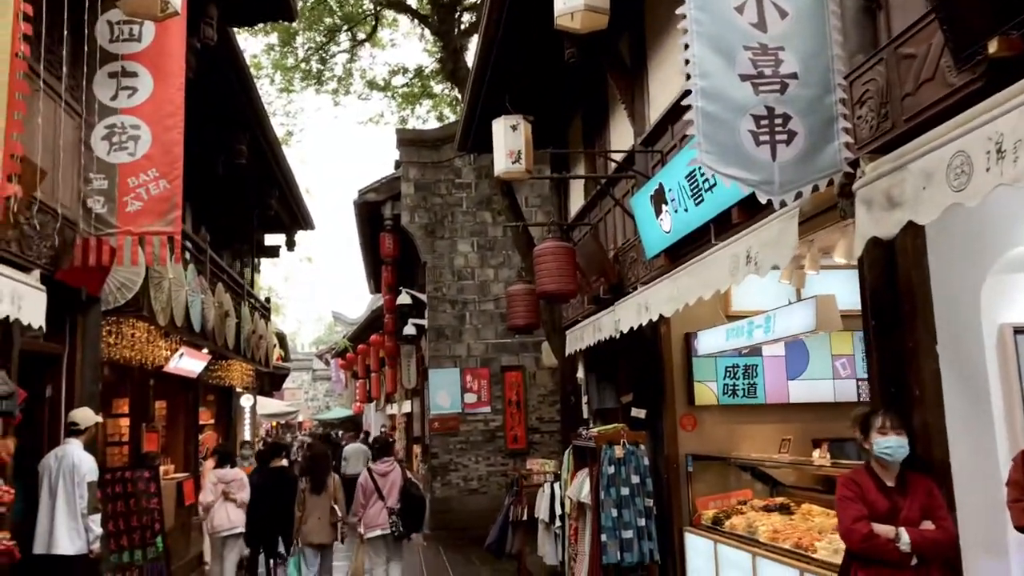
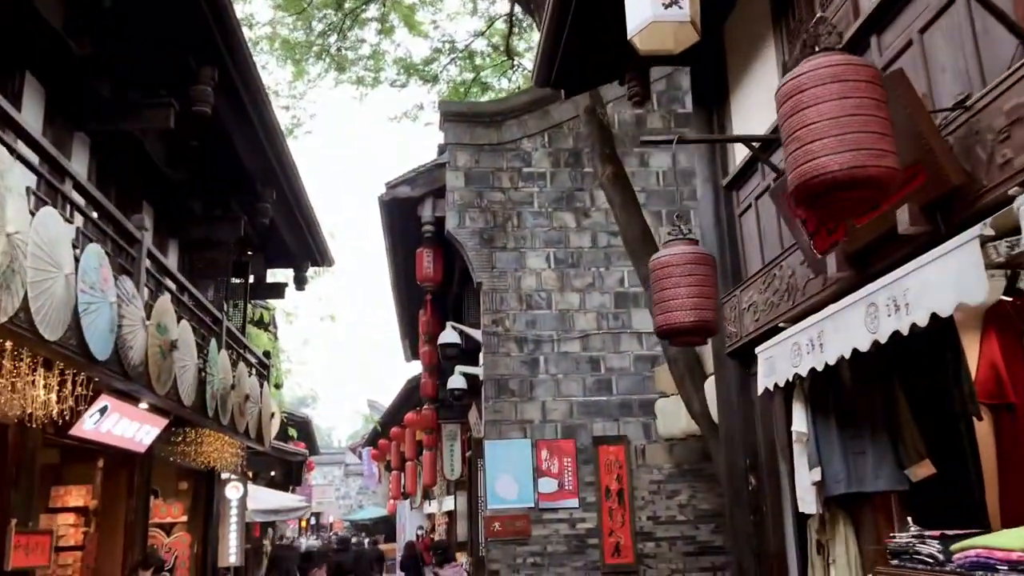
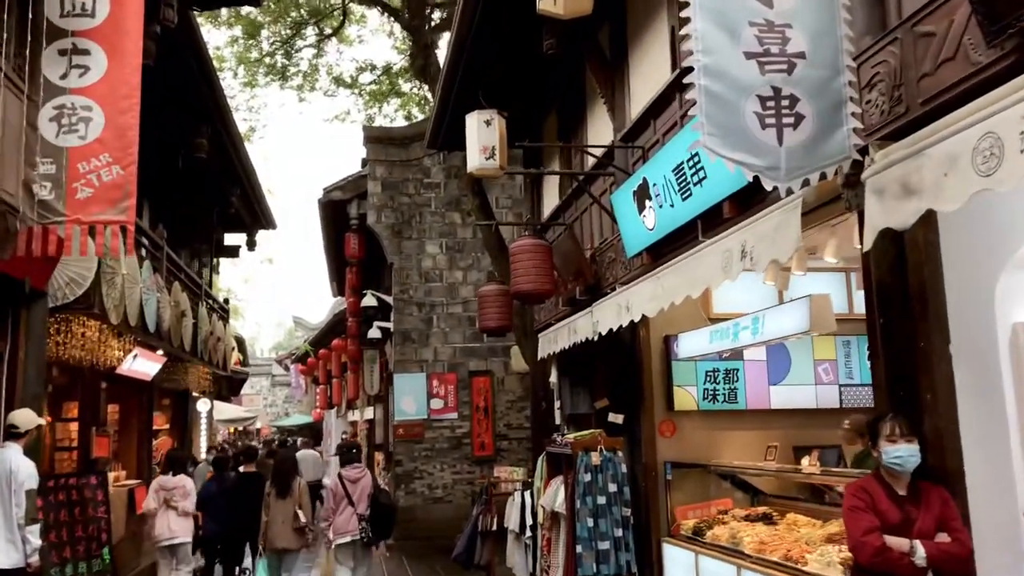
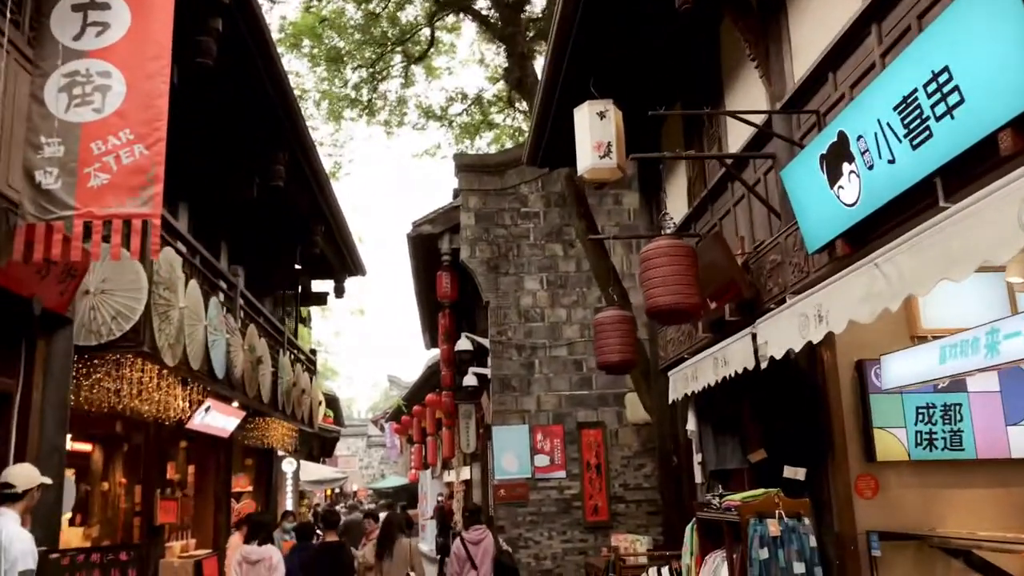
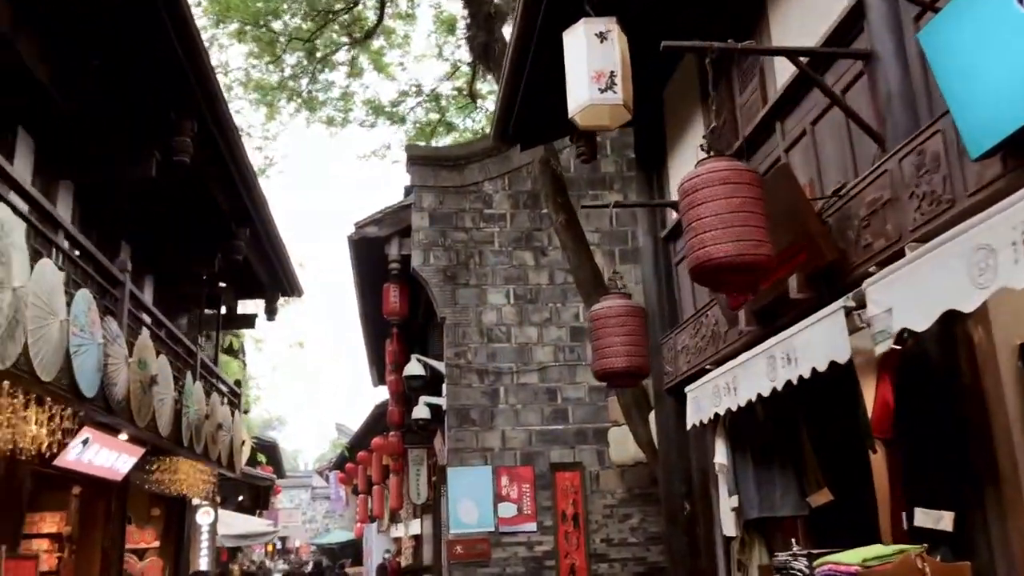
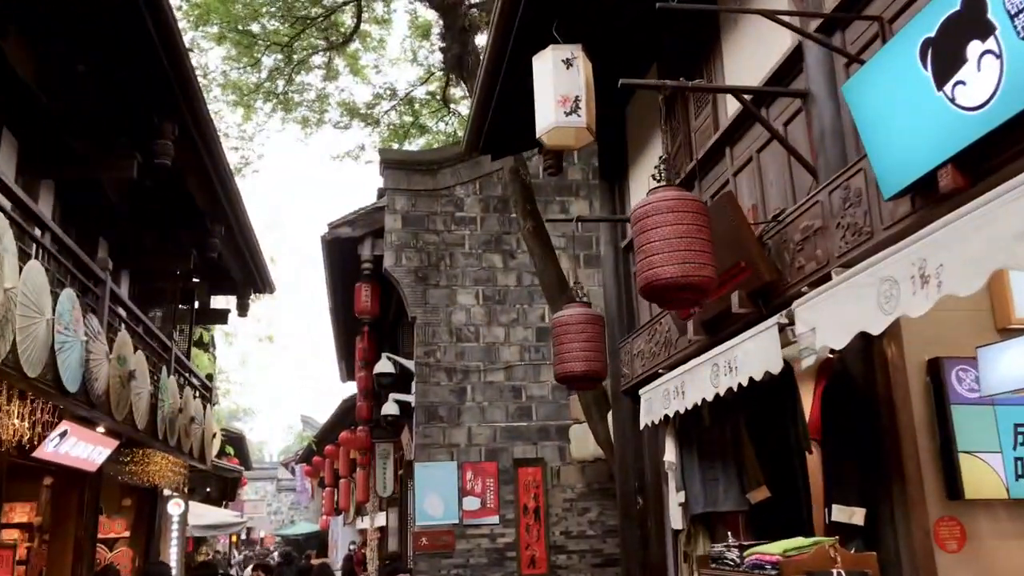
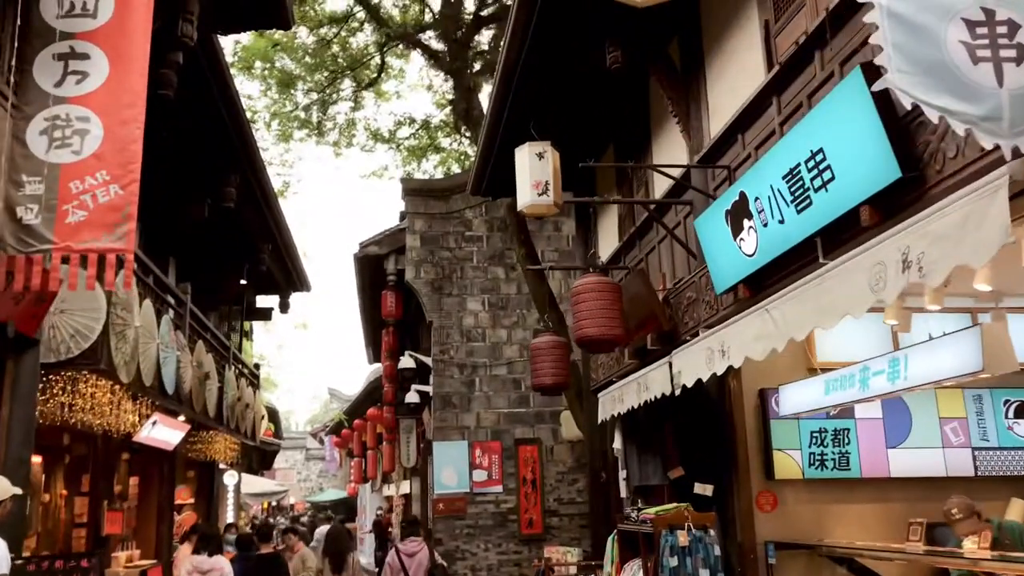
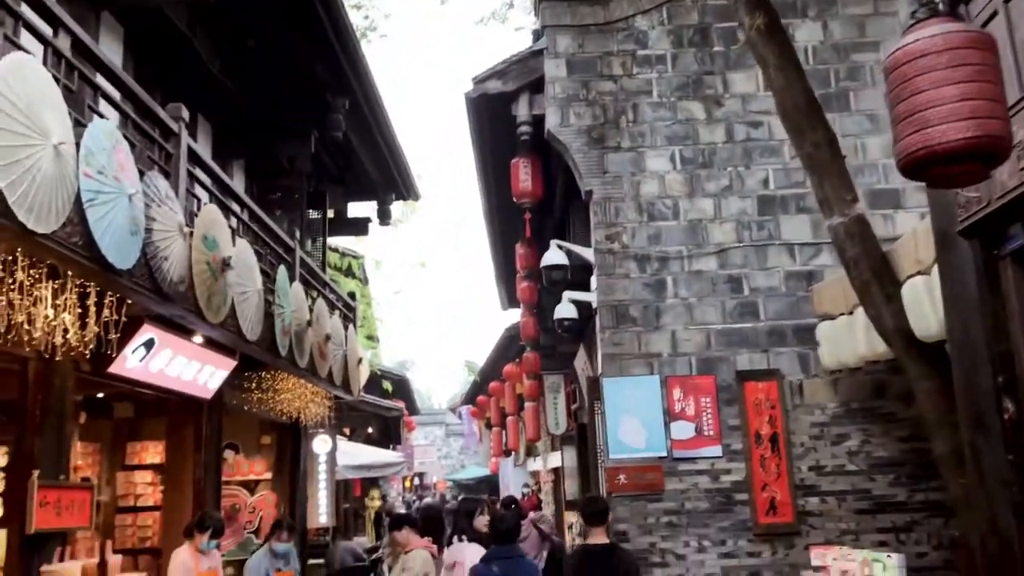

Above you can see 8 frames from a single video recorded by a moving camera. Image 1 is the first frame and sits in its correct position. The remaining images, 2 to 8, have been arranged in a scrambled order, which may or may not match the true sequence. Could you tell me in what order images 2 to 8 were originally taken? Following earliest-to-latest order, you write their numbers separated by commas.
3, 7, 4, 6, 5, 2, 8
